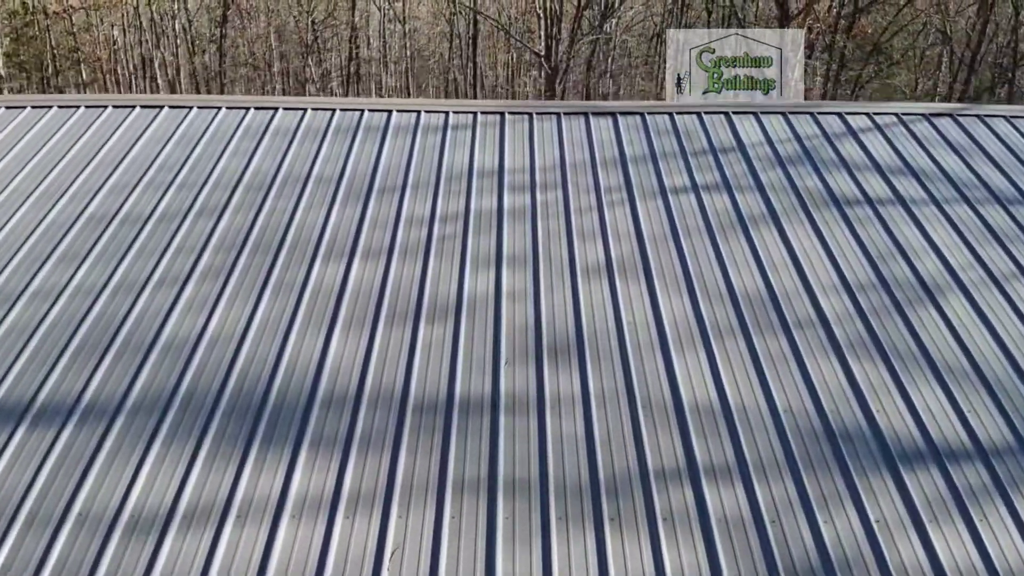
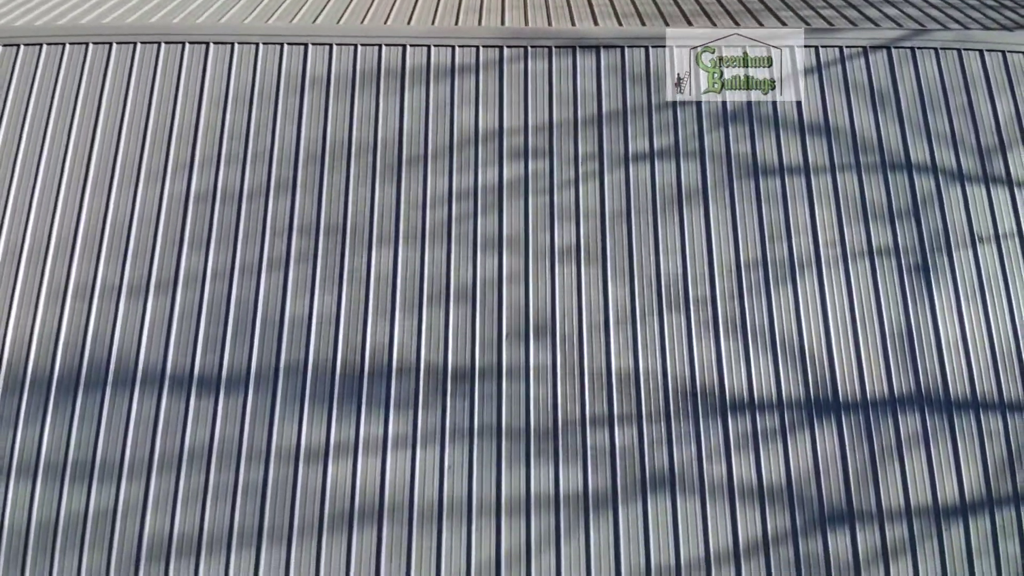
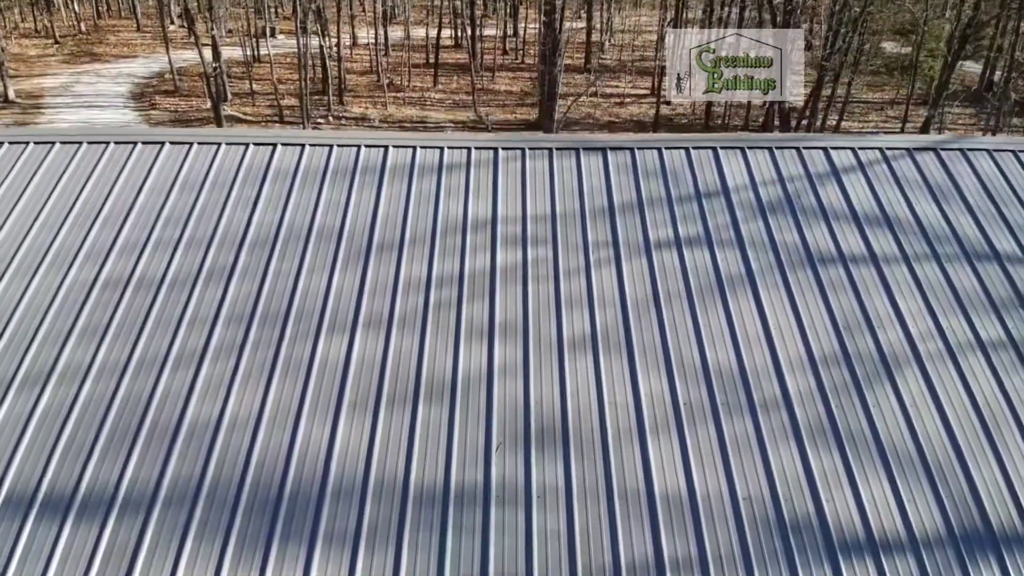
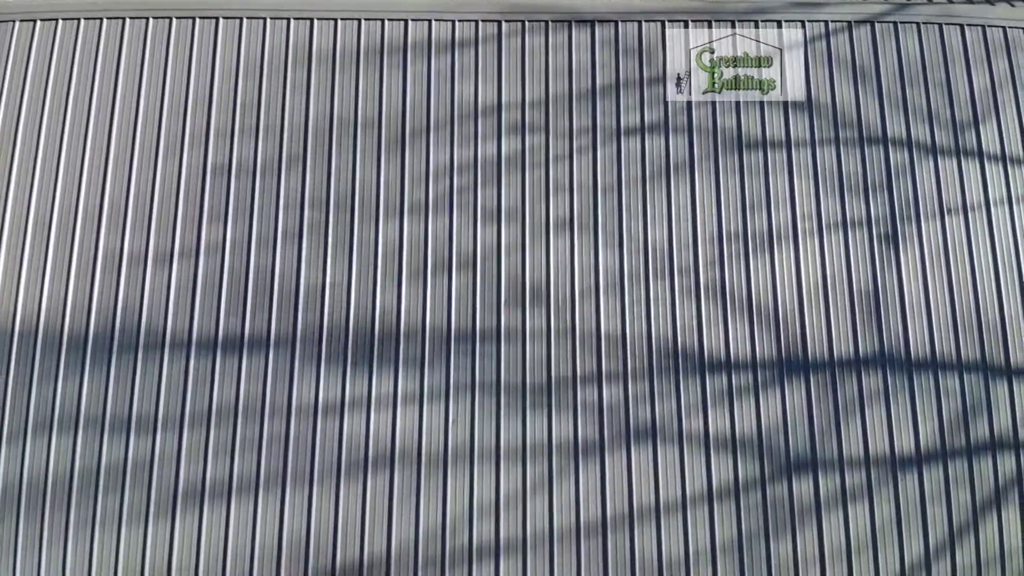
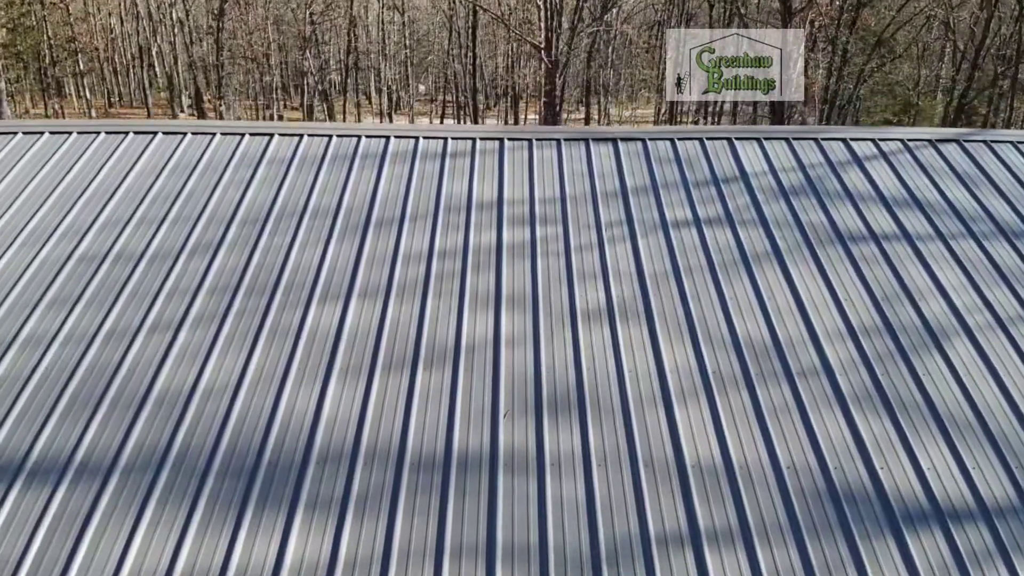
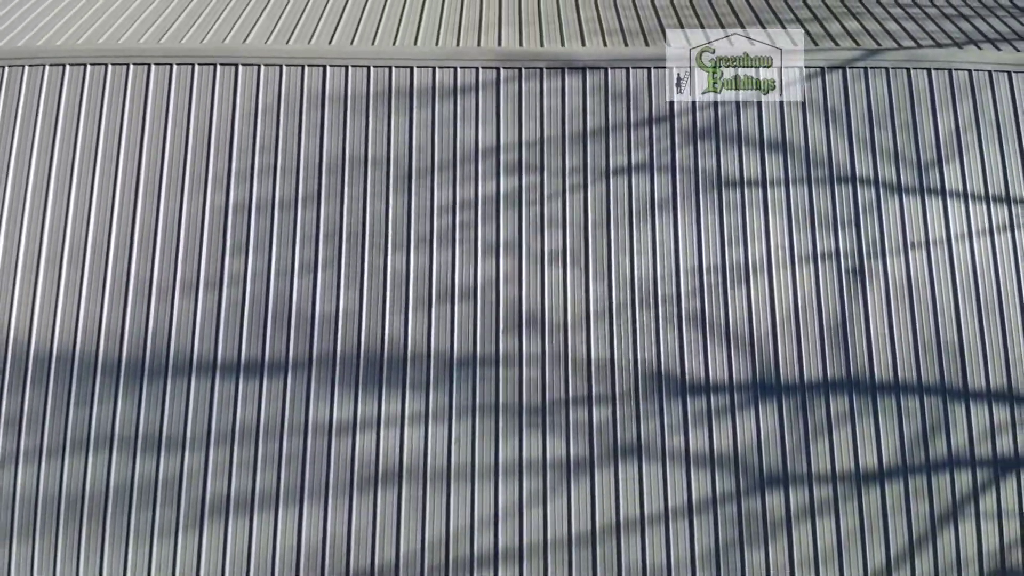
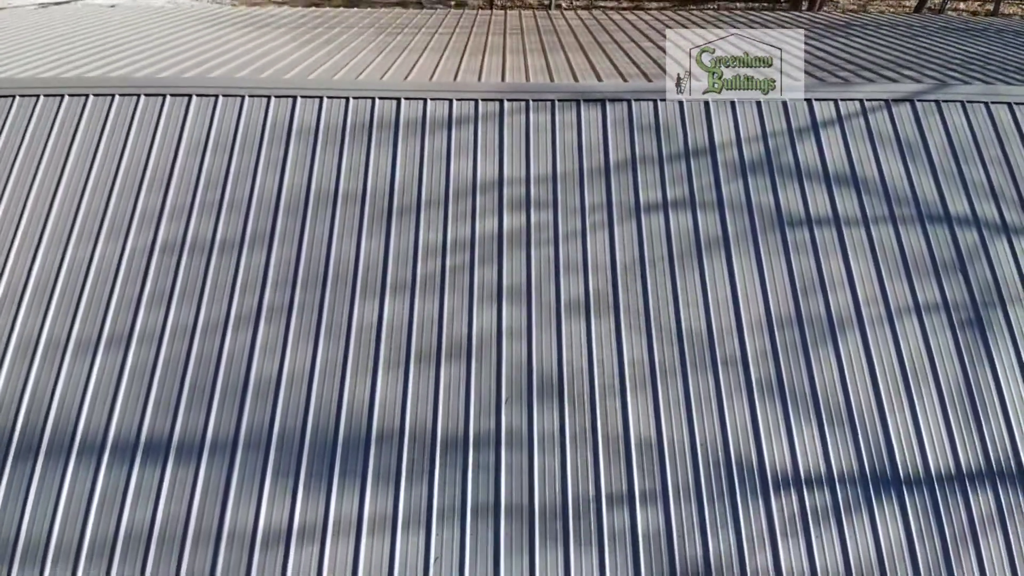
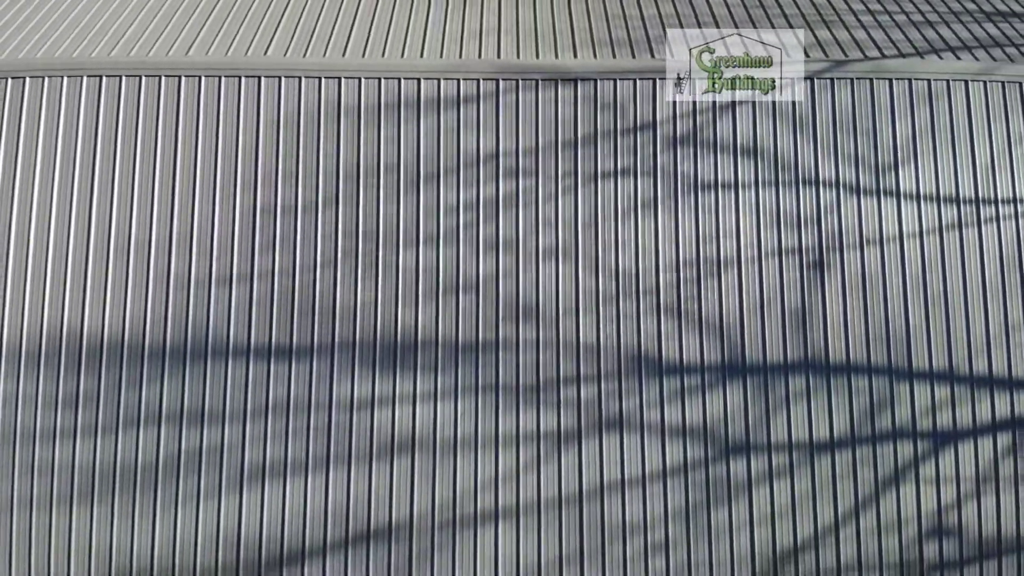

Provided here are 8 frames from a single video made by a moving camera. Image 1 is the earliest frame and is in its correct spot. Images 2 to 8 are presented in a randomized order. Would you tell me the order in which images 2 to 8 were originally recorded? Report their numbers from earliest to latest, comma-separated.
5, 3, 7, 2, 4, 6, 8
